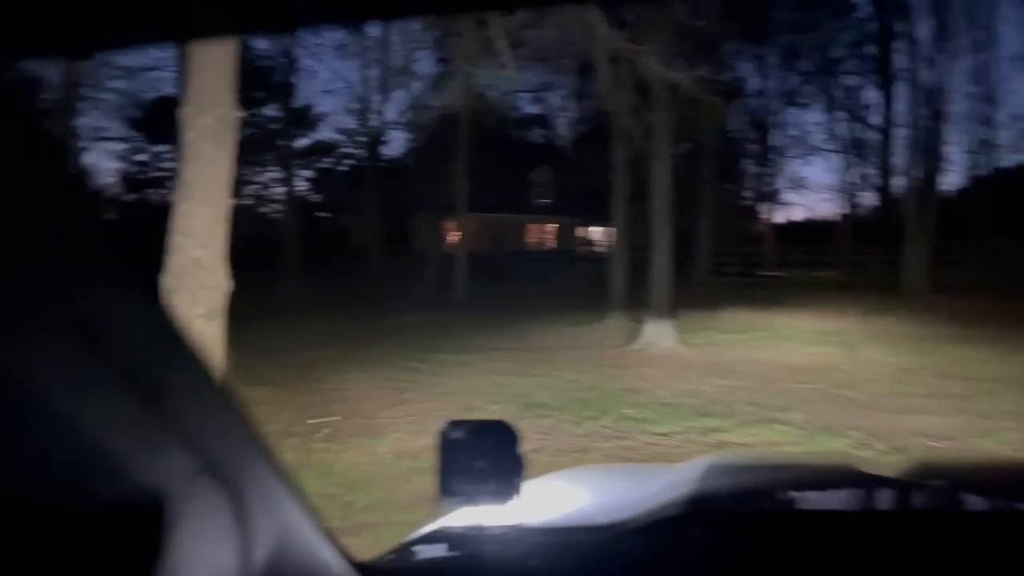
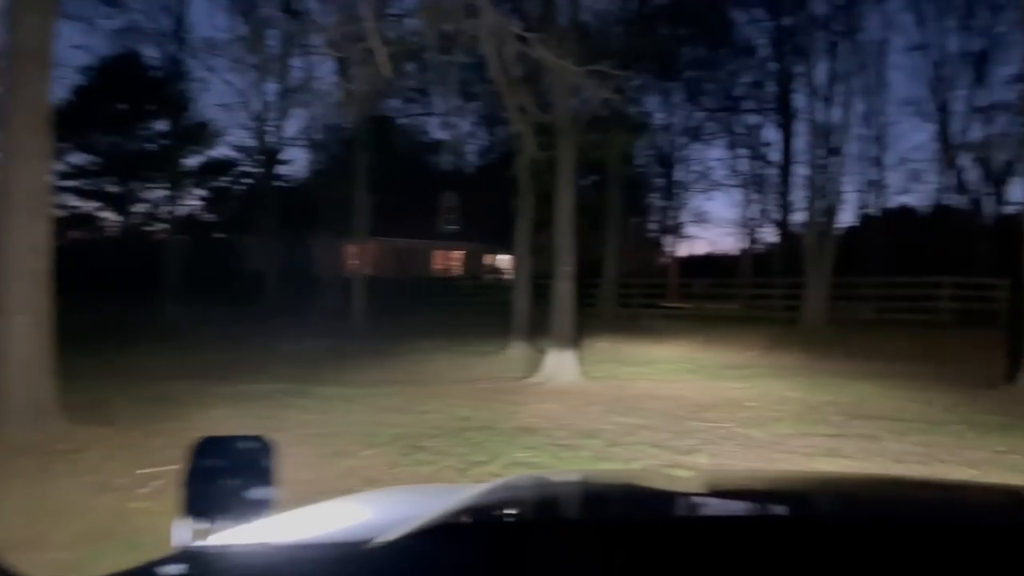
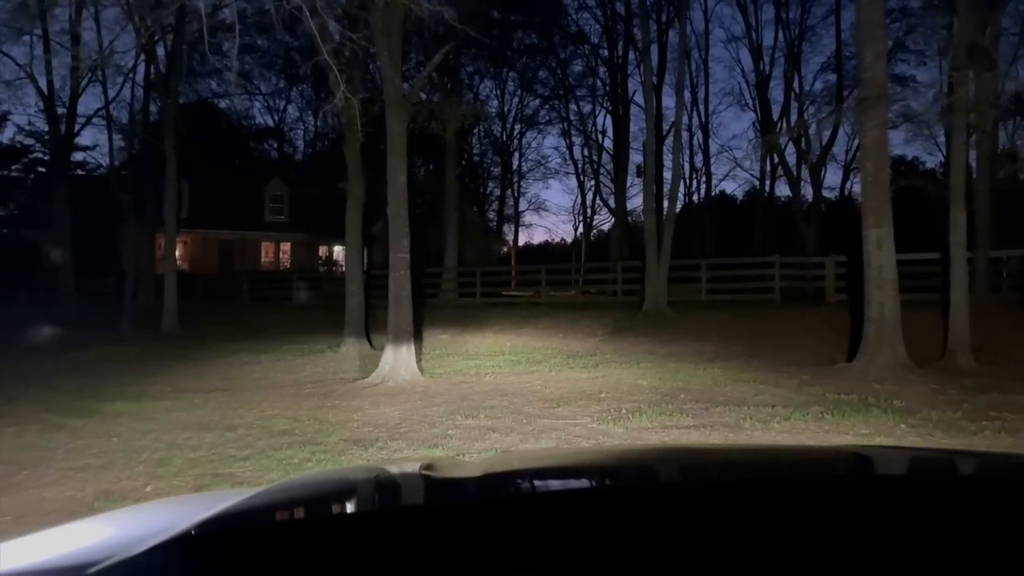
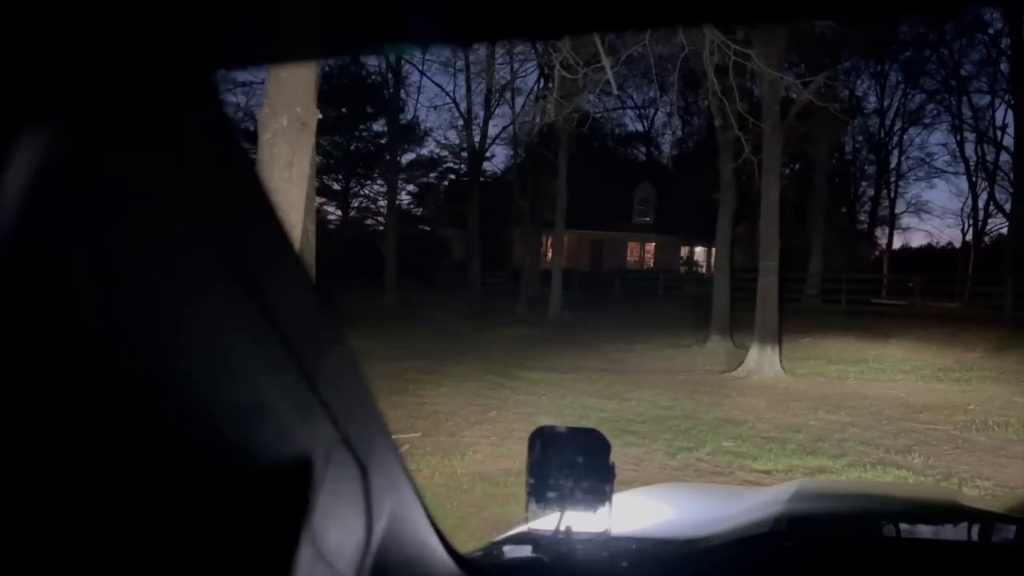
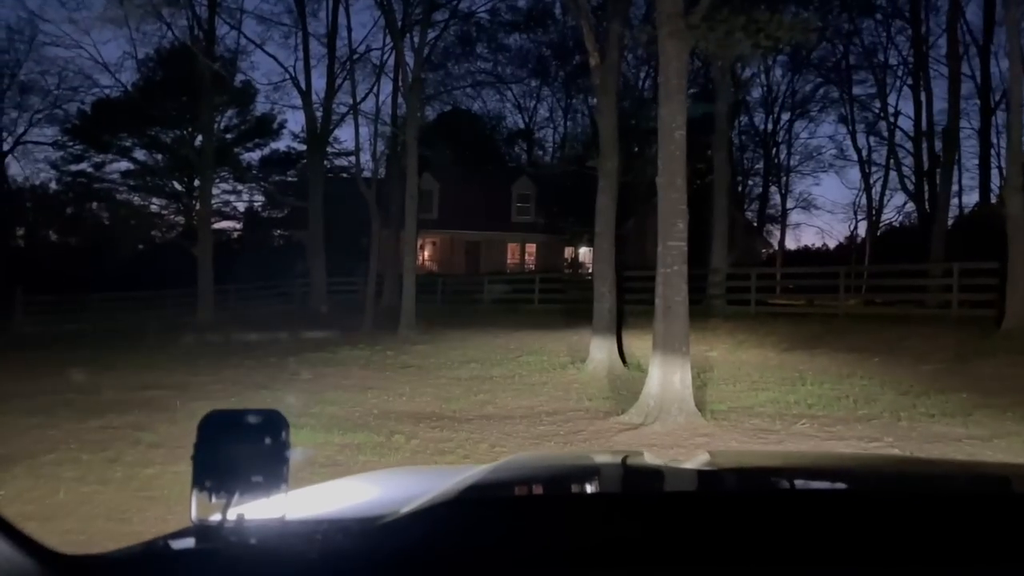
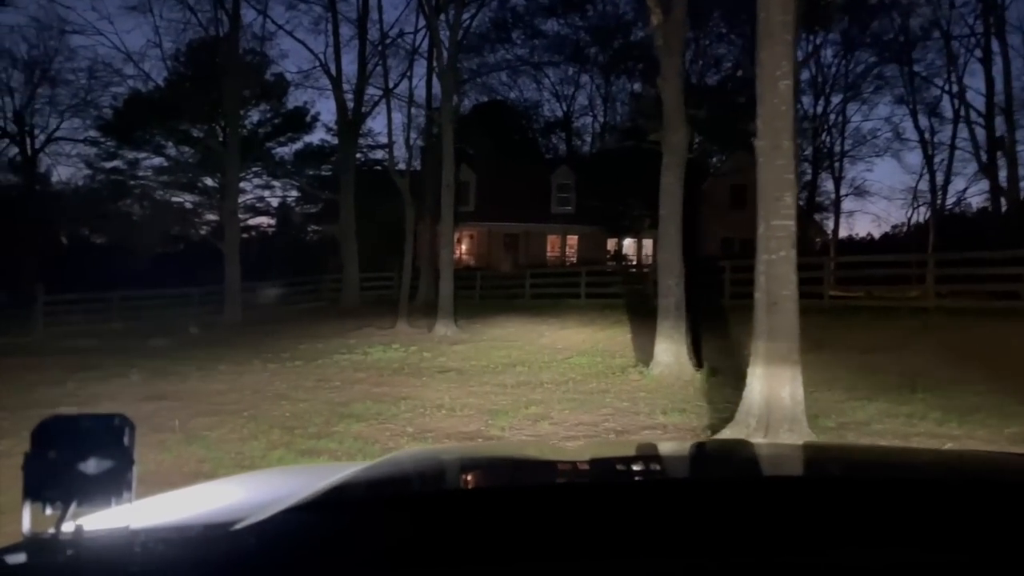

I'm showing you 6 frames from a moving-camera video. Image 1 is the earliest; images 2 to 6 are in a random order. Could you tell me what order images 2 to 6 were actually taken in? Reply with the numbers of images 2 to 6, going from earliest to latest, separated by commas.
4, 2, 3, 5, 6
